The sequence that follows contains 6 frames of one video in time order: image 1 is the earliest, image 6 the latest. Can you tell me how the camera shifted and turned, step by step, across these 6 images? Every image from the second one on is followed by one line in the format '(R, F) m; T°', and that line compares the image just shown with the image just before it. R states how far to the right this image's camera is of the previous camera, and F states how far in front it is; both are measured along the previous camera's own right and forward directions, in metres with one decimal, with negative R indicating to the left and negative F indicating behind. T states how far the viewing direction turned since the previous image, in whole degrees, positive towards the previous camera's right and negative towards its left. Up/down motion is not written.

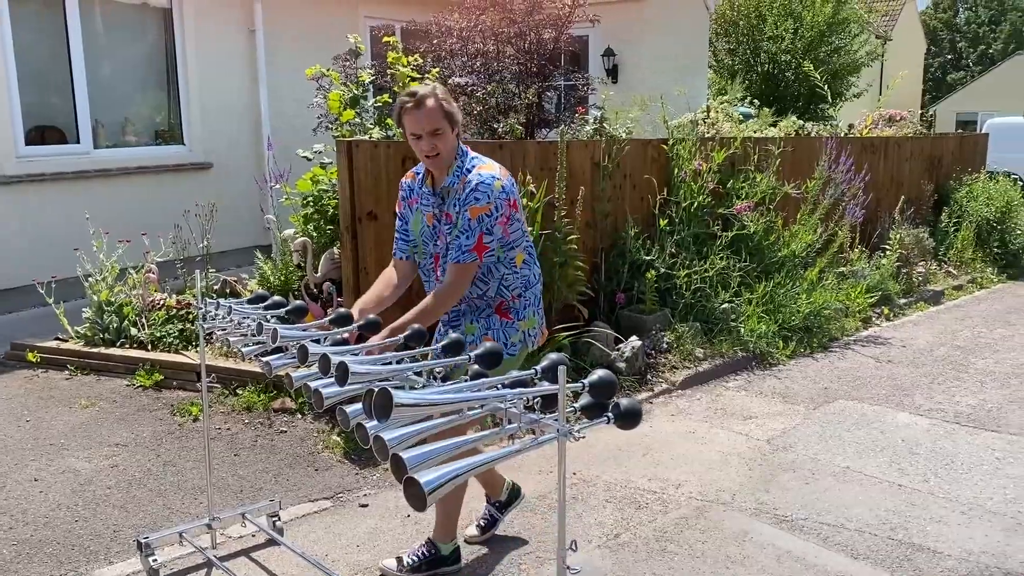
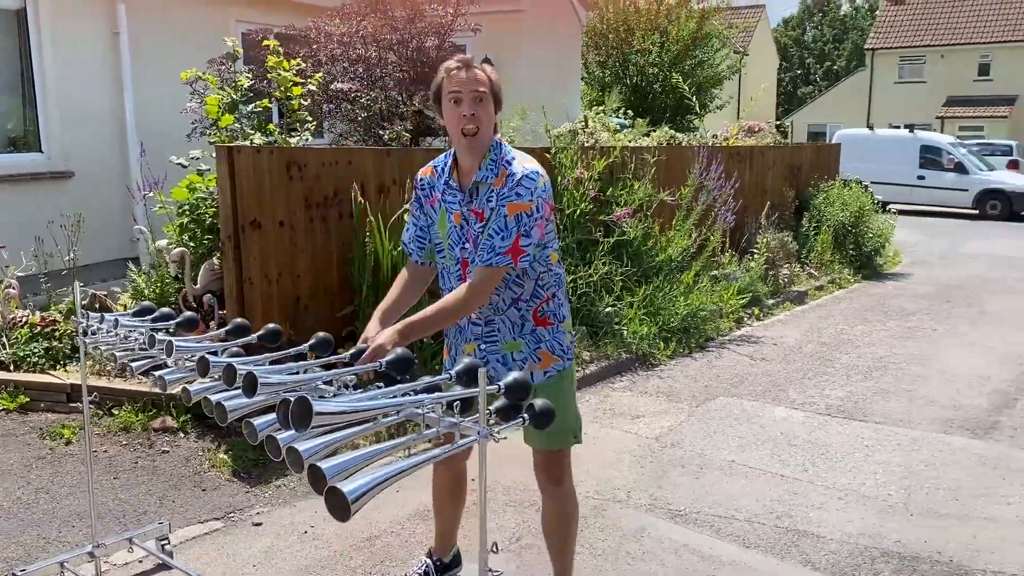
(-0.1, 0.0) m; +8°
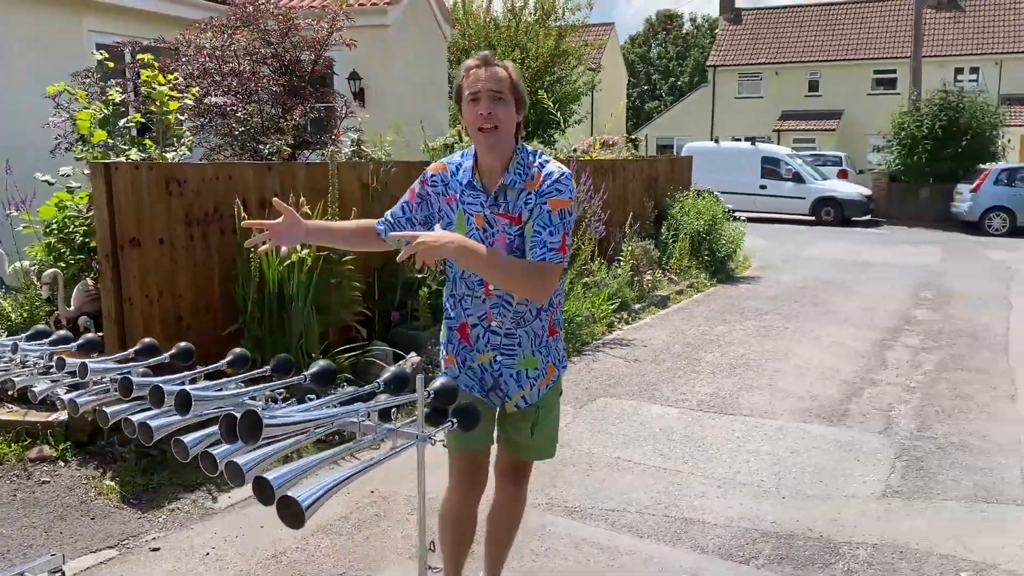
(-0.2, -0.1) m; +9°
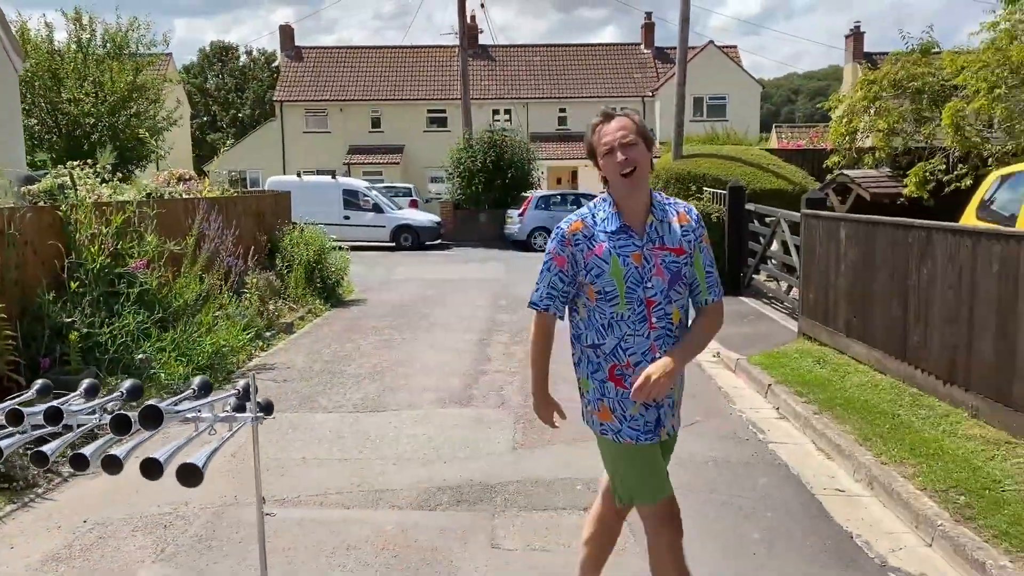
(-0.8, -0.8) m; +27°
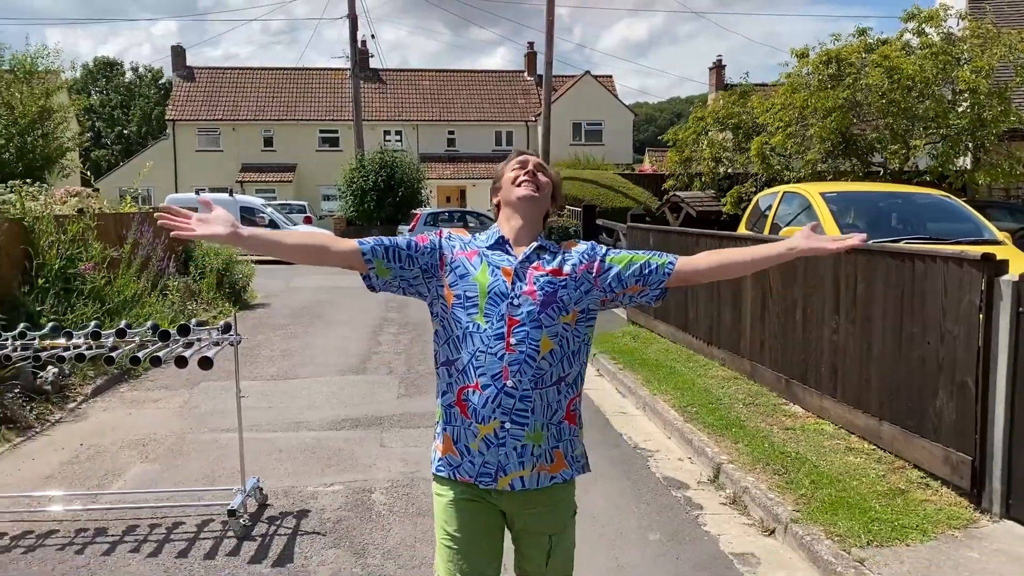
(+0.1, -2.1) m; +7°
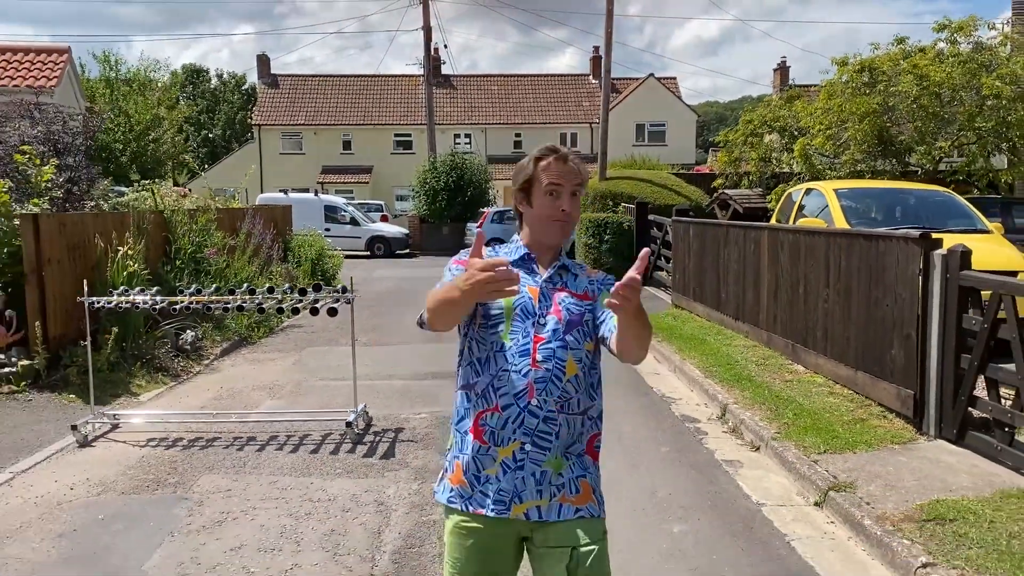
(+0.2, -1.5) m; -4°
